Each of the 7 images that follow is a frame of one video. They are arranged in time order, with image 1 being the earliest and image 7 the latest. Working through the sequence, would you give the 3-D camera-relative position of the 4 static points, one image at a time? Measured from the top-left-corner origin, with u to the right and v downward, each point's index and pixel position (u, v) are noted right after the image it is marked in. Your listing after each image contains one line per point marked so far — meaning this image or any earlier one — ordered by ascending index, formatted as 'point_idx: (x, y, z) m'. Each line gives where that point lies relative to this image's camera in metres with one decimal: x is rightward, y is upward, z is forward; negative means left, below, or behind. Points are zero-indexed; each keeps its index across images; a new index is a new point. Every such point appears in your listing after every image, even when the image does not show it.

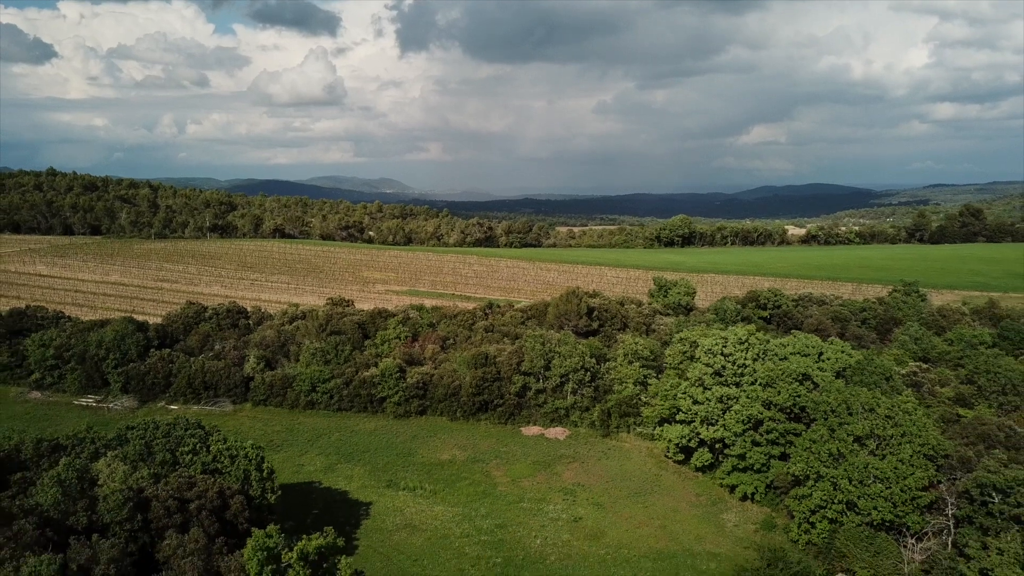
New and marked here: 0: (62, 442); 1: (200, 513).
0: (-15.0, -5.2, +19.6) m
1: (-8.8, -6.2, +16.5) m
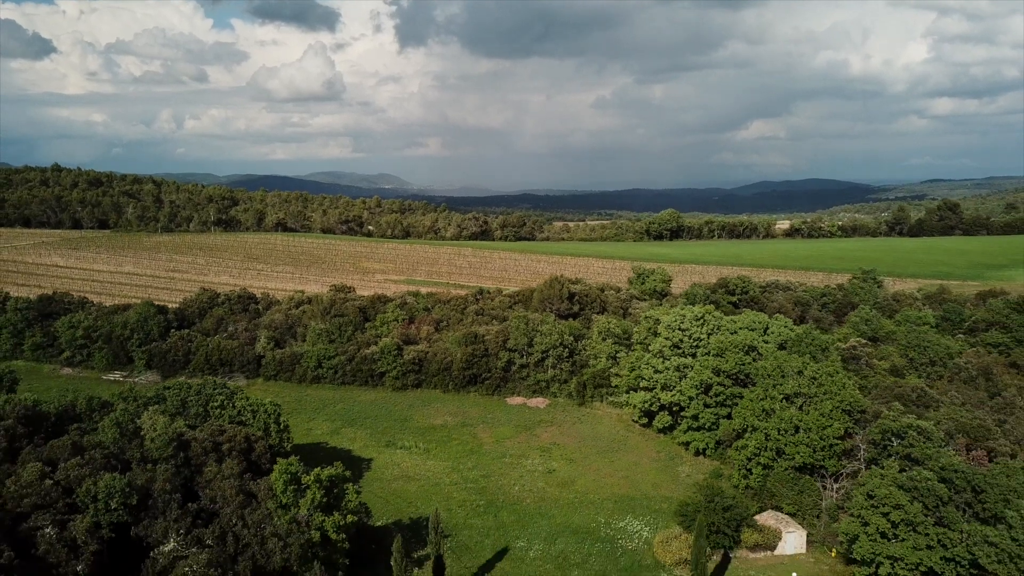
0: (-15.8, -4.4, +23.0) m
1: (-9.6, -5.4, +20.0) m
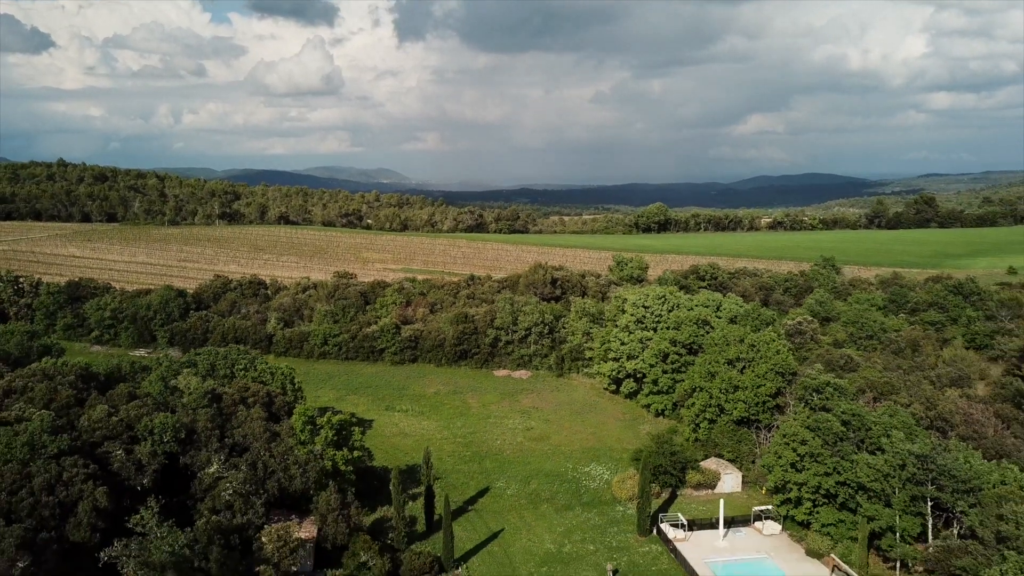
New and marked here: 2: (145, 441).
0: (-16.6, -3.5, +26.9) m
1: (-10.4, -4.6, +23.8) m
2: (-12.0, -5.0, +19.3) m
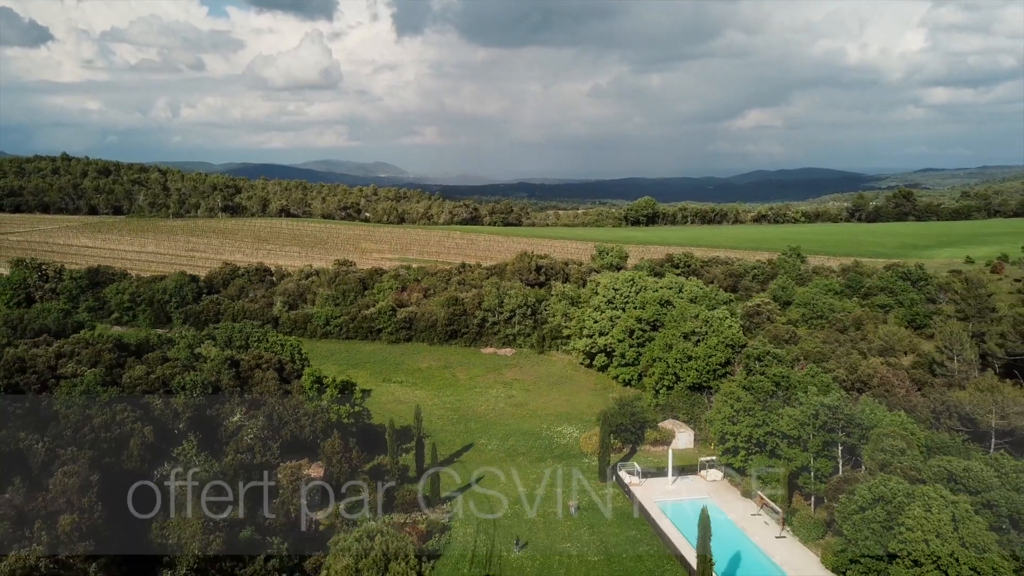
0: (-17.6, -2.6, +30.4) m
1: (-11.4, -3.6, +27.5) m
2: (-12.9, -4.1, +22.9) m
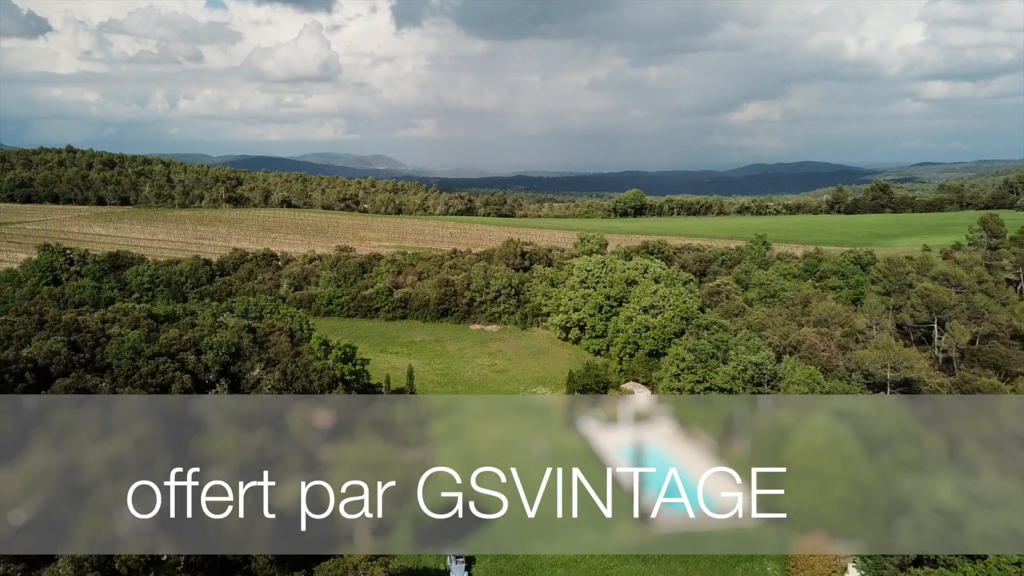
0: (-18.7, -1.3, +34.7) m
1: (-12.5, -2.4, +31.7) m
2: (-14.0, -3.0, +27.2) m
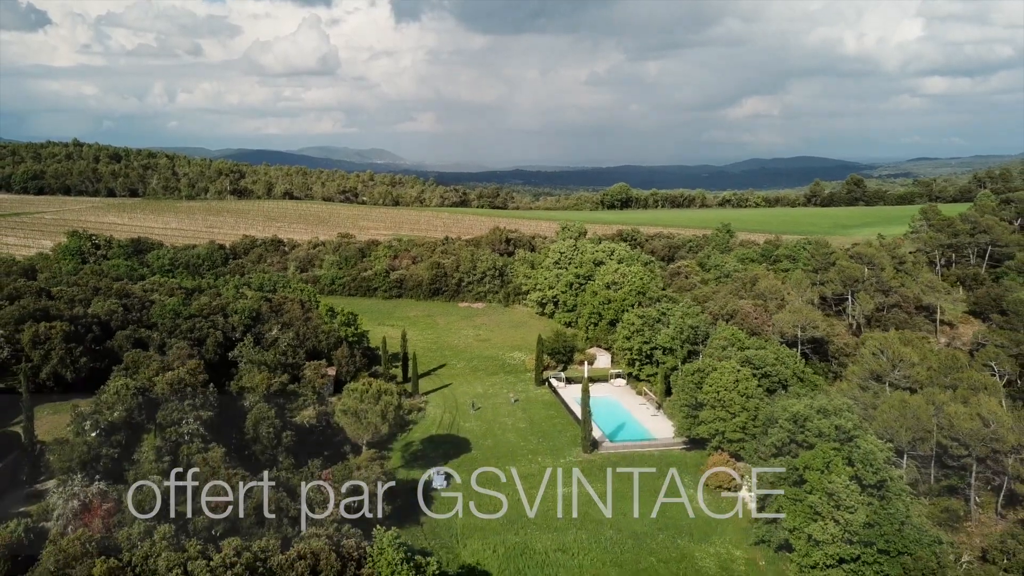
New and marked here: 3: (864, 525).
0: (-20.0, +0.2, +40.0) m
1: (-13.8, -0.9, +37.0) m
2: (-15.4, -1.5, +32.5) m
3: (+10.9, -7.3, +18.3) m
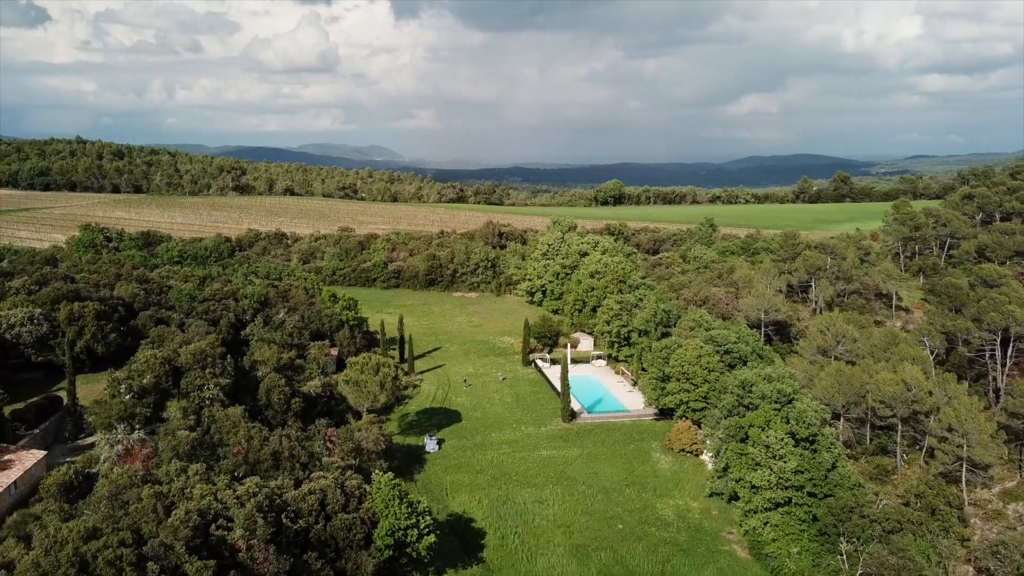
0: (-20.8, +1.0, +42.8) m
1: (-14.5, -0.1, +39.9) m
2: (-16.1, -0.7, +35.3) m
3: (+10.2, -6.6, +21.2) m
